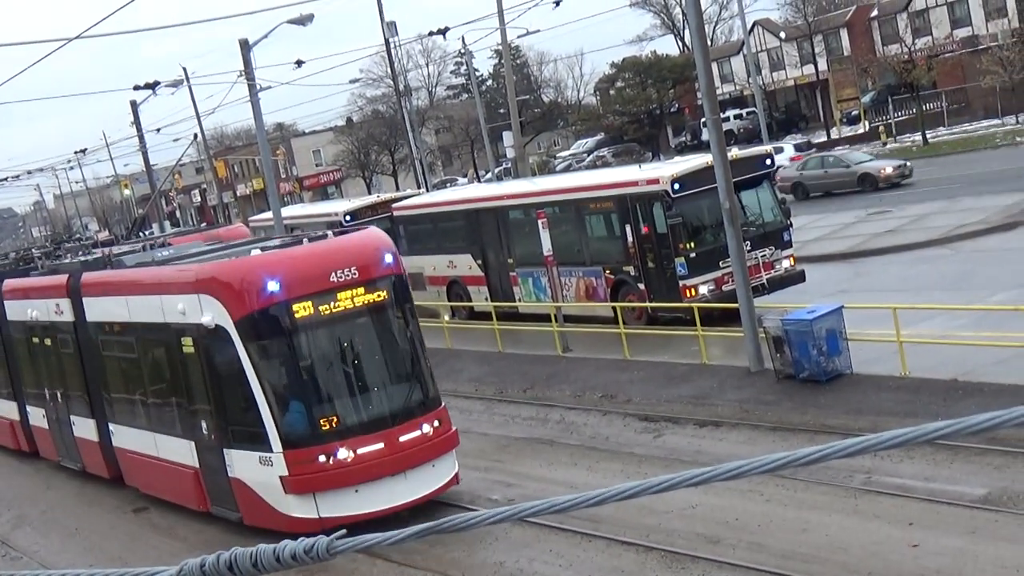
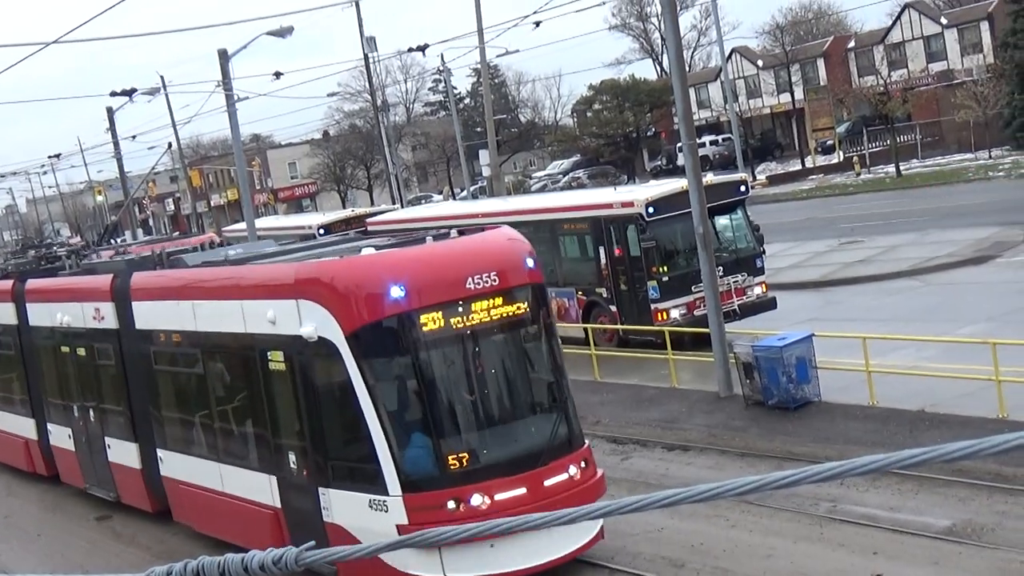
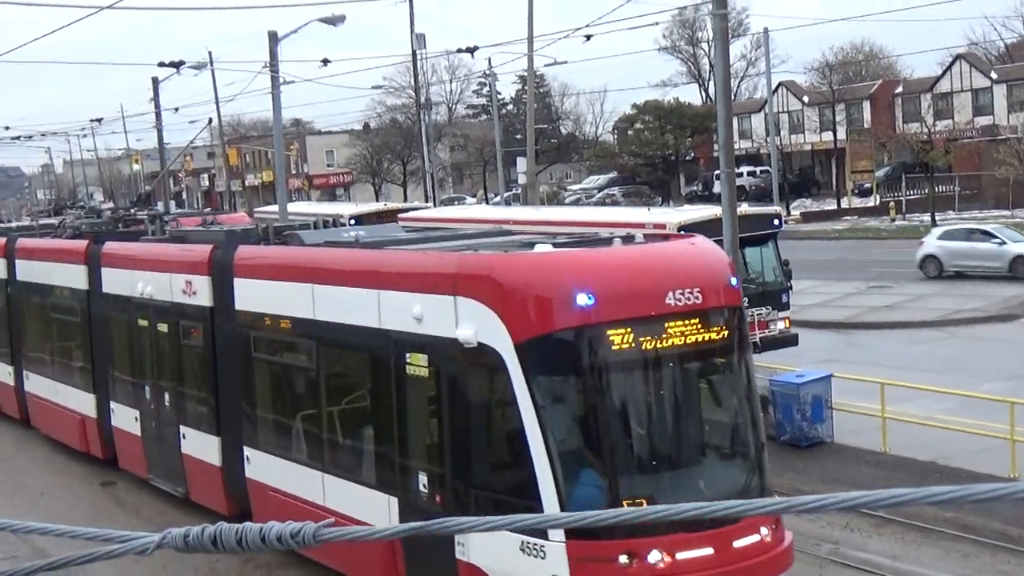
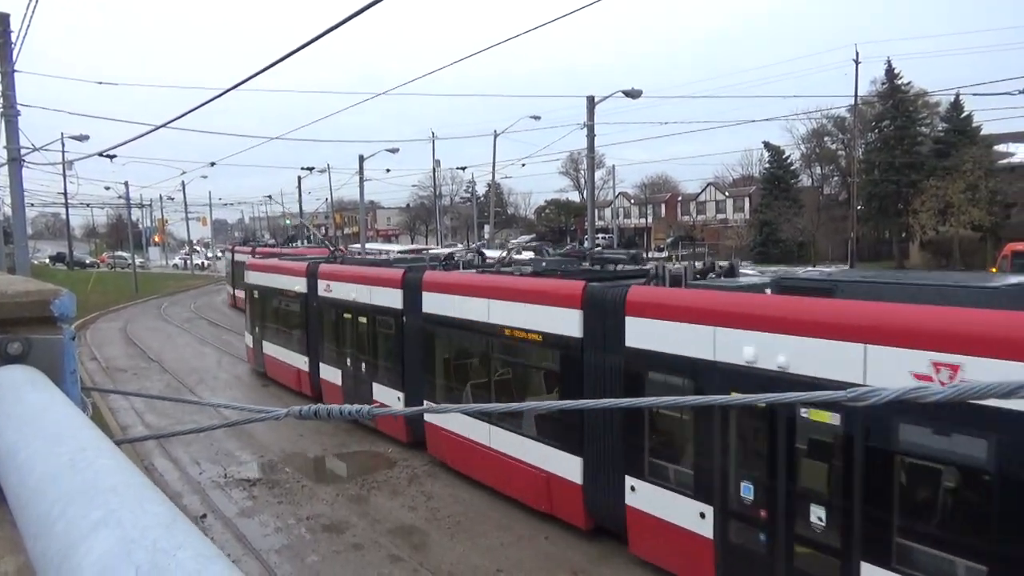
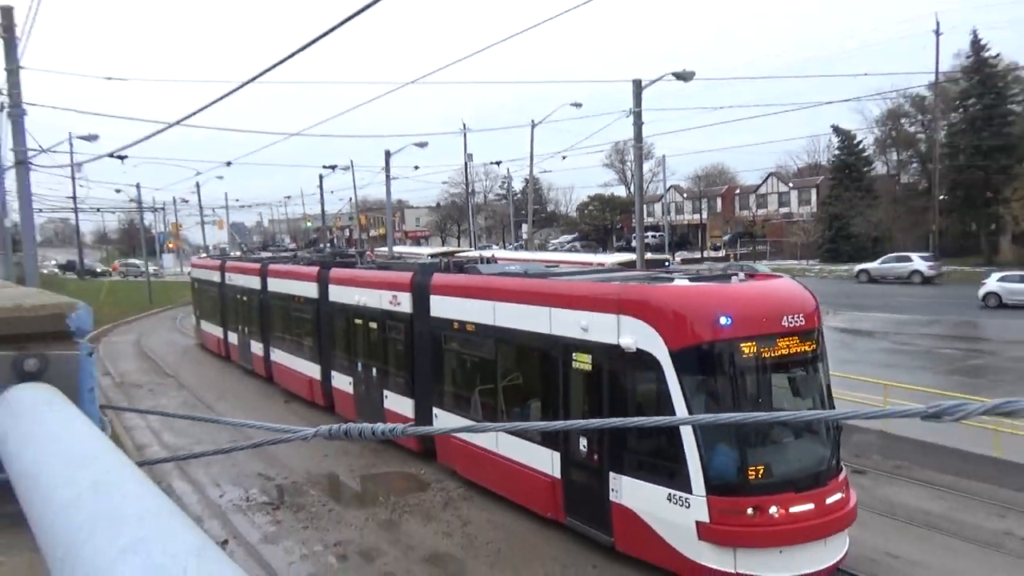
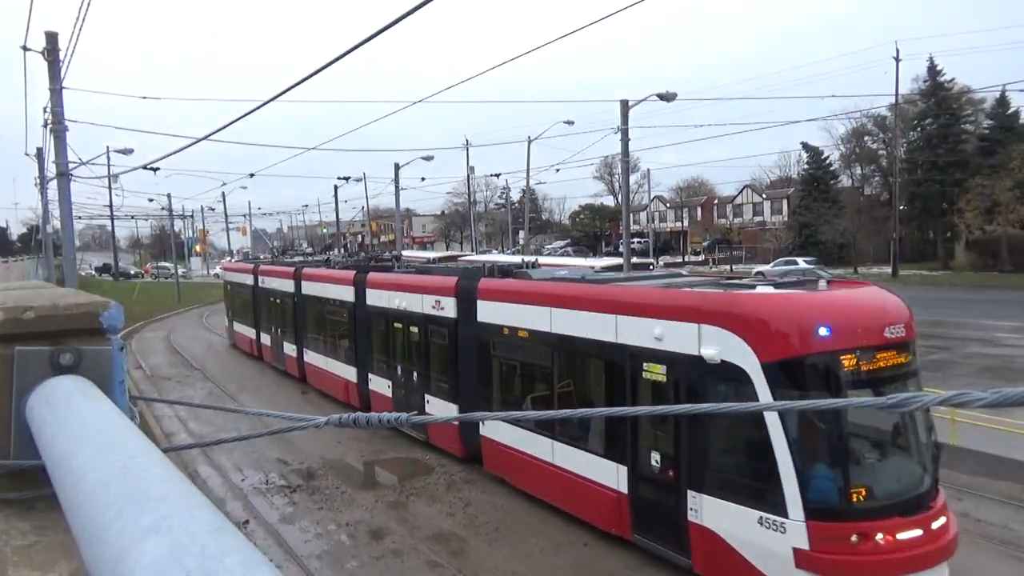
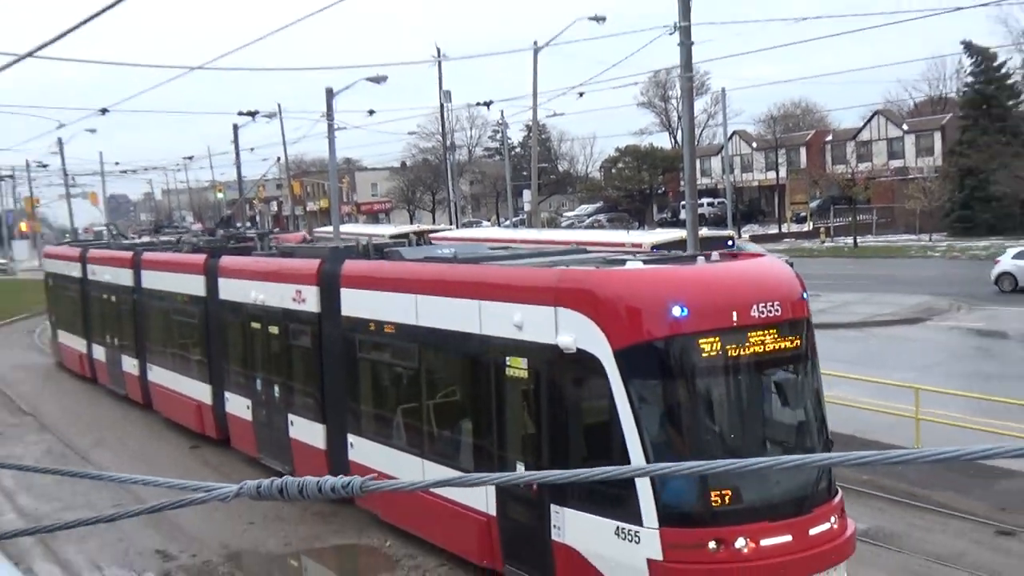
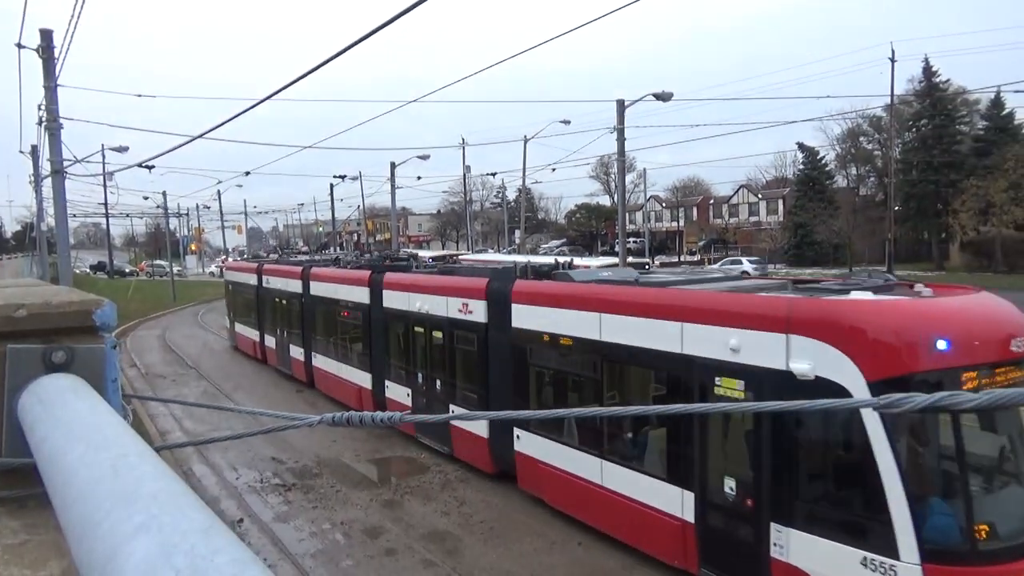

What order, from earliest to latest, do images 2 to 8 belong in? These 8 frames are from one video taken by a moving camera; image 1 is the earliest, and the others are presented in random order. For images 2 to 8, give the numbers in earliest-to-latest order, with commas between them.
2, 3, 7, 5, 6, 8, 4
